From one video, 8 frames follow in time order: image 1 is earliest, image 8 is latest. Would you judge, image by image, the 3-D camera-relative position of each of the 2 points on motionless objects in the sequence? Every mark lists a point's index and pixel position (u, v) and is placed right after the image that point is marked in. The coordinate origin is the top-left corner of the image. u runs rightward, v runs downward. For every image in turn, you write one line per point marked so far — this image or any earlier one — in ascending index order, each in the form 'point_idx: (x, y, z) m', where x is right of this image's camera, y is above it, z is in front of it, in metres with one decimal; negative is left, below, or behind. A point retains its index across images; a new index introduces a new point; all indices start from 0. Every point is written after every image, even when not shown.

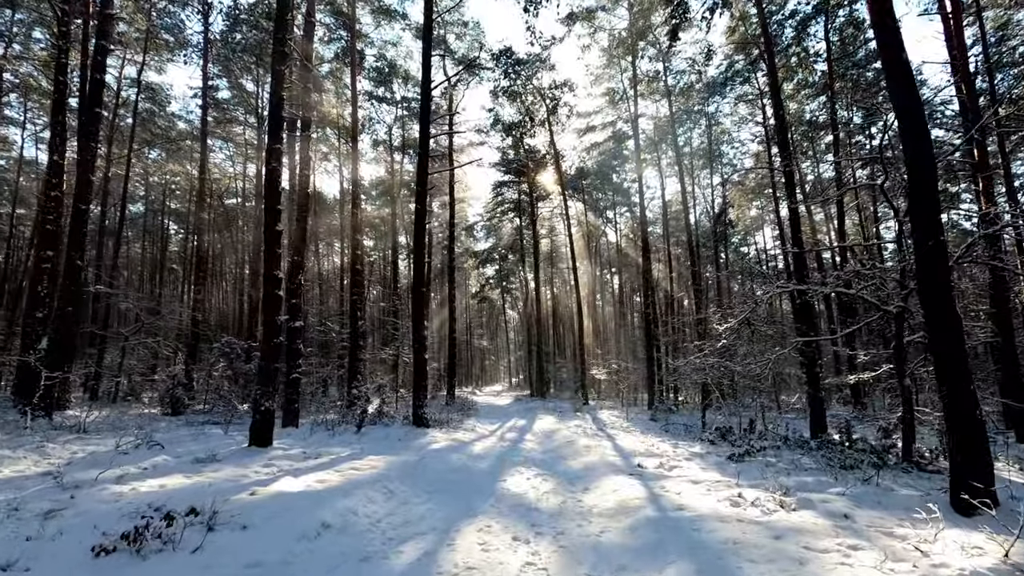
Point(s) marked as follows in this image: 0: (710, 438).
0: (+3.4, -2.7, +9.5) m
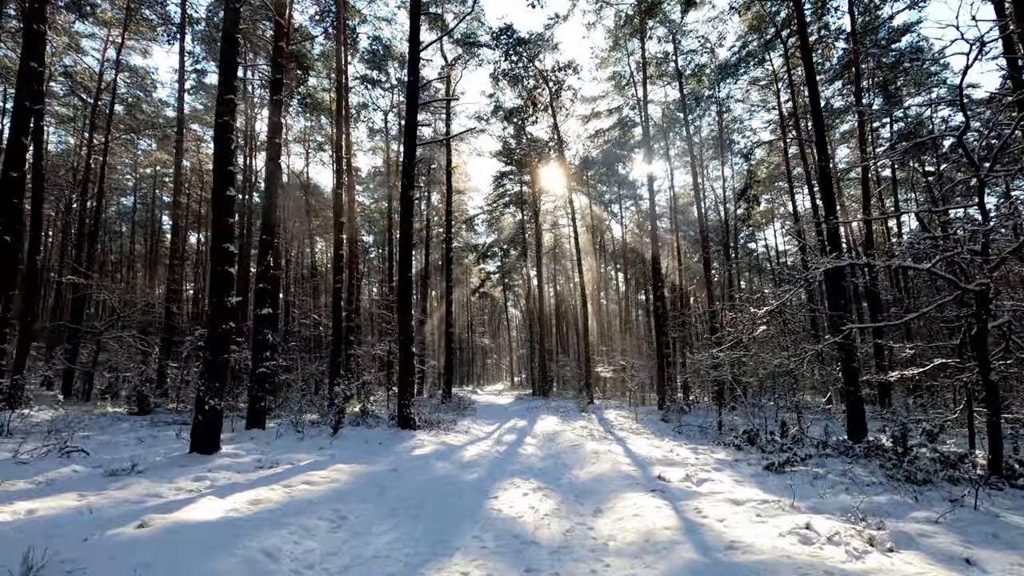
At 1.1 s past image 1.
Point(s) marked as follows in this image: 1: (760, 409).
0: (+3.4, -2.5, +8.4) m
1: (+6.5, -3.1, +13.8) m
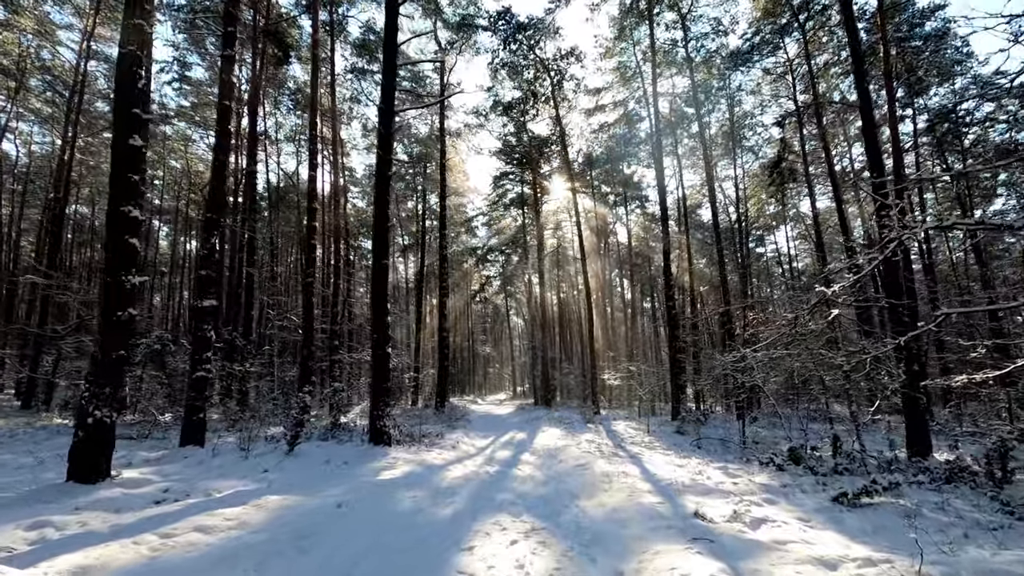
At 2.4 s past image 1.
0: (+3.3, -2.3, +7.0) m
1: (+6.4, -3.0, +12.4) m
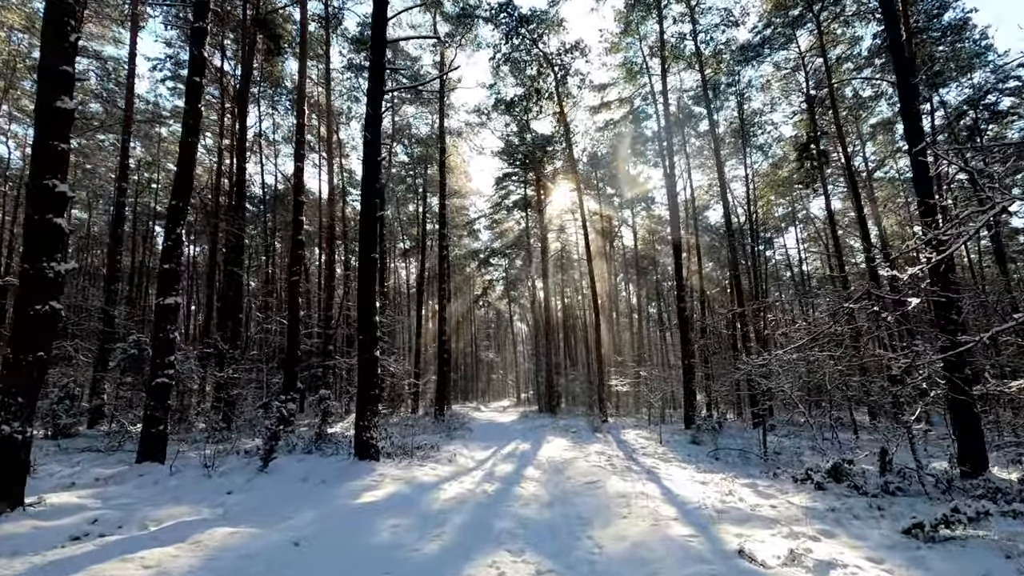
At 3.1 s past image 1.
0: (+3.3, -2.3, +6.2) m
1: (+6.5, -3.0, +11.6) m
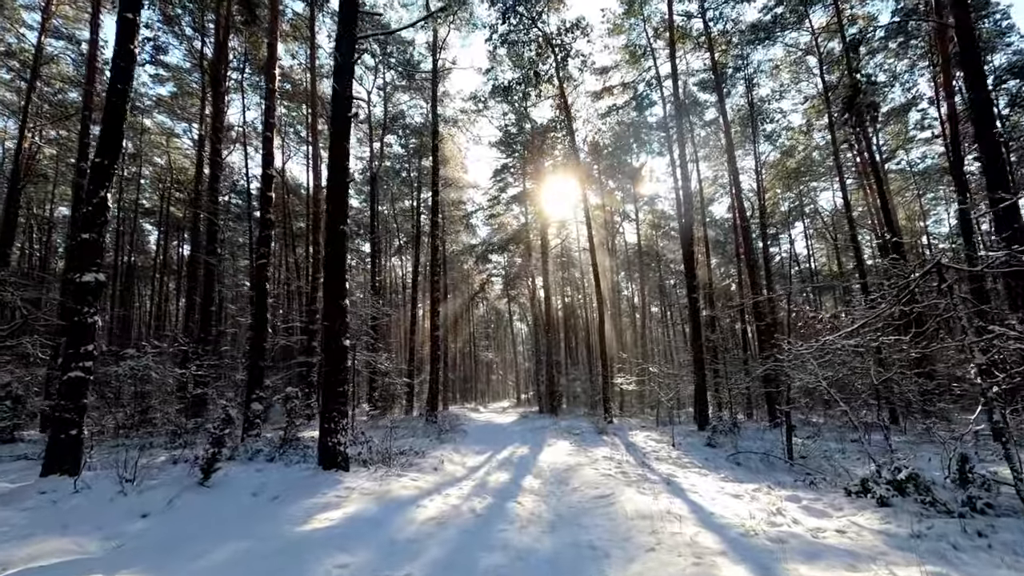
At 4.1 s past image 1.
0: (+3.3, -2.0, +5.2) m
1: (+6.4, -2.8, +10.6) m
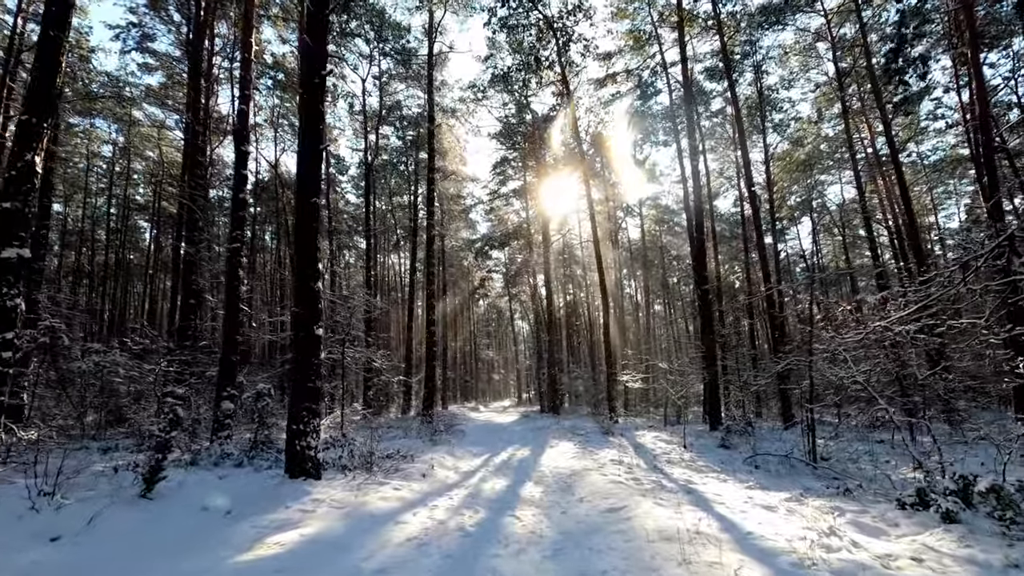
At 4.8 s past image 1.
0: (+3.3, -1.8, +4.5) m
1: (+6.4, -2.6, +9.9) m
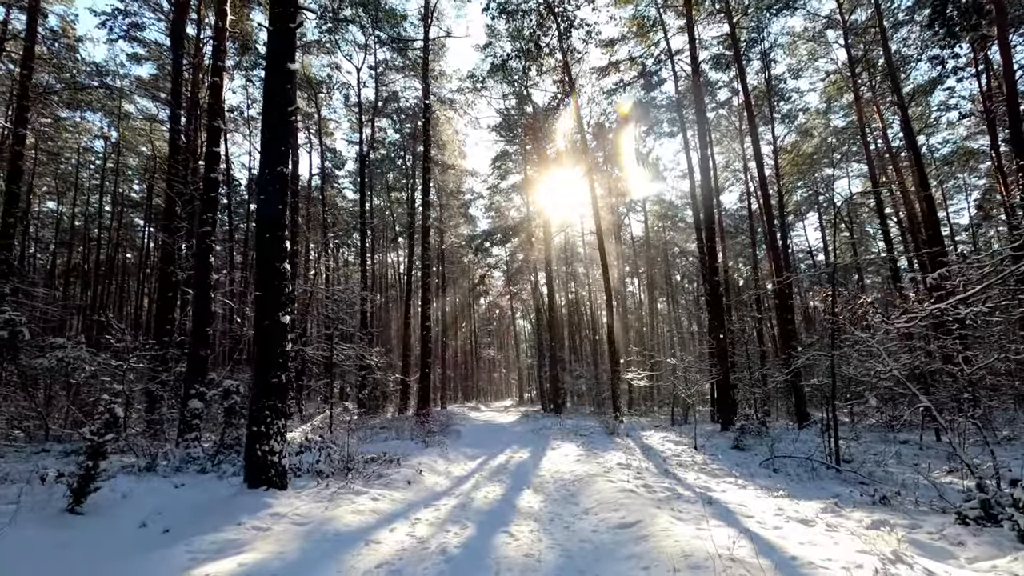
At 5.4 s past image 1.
0: (+3.2, -1.7, +3.9) m
1: (+6.4, -2.4, +9.2) m
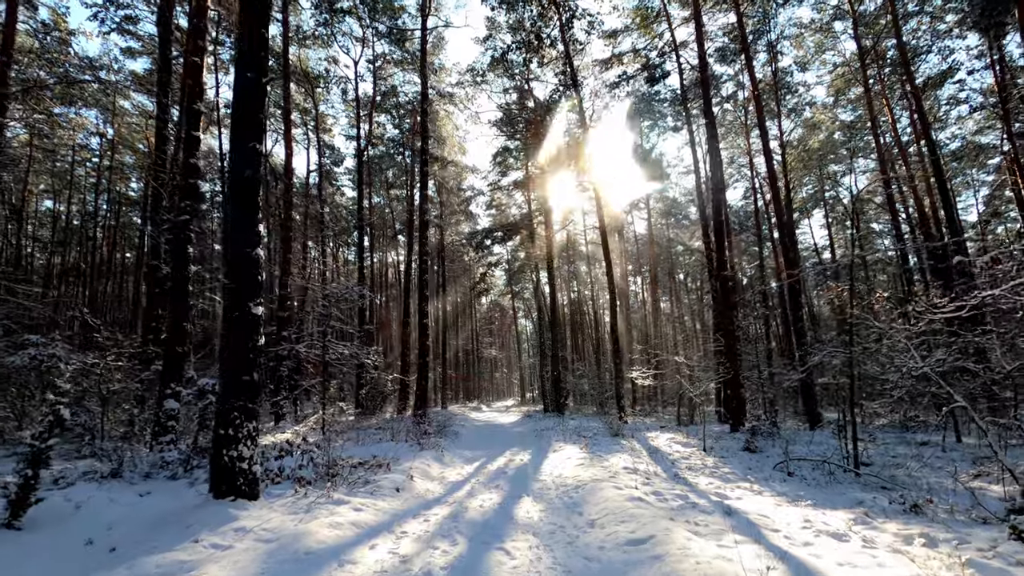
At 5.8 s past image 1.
0: (+3.2, -1.6, +3.5) m
1: (+6.4, -2.3, +8.8) m
